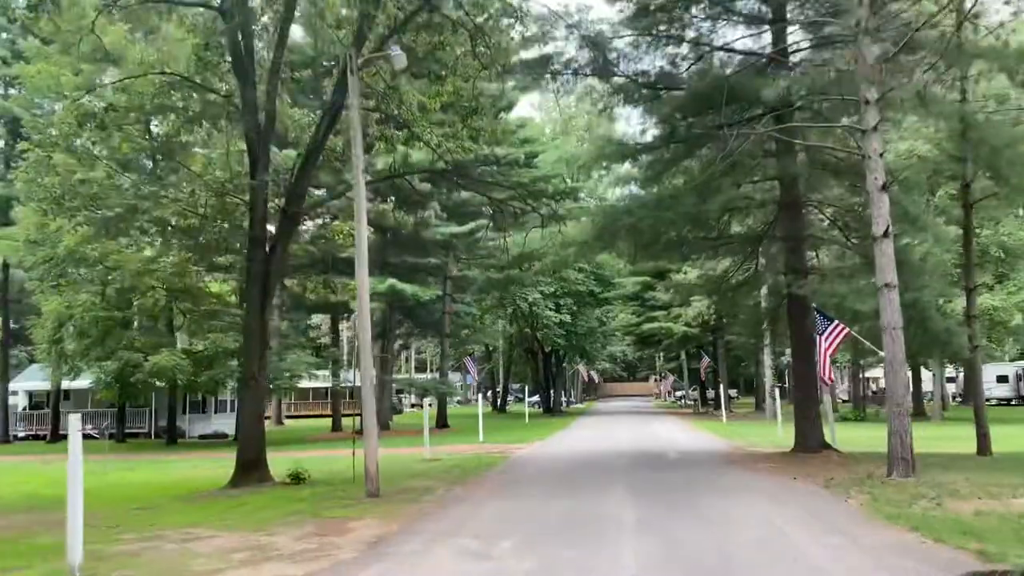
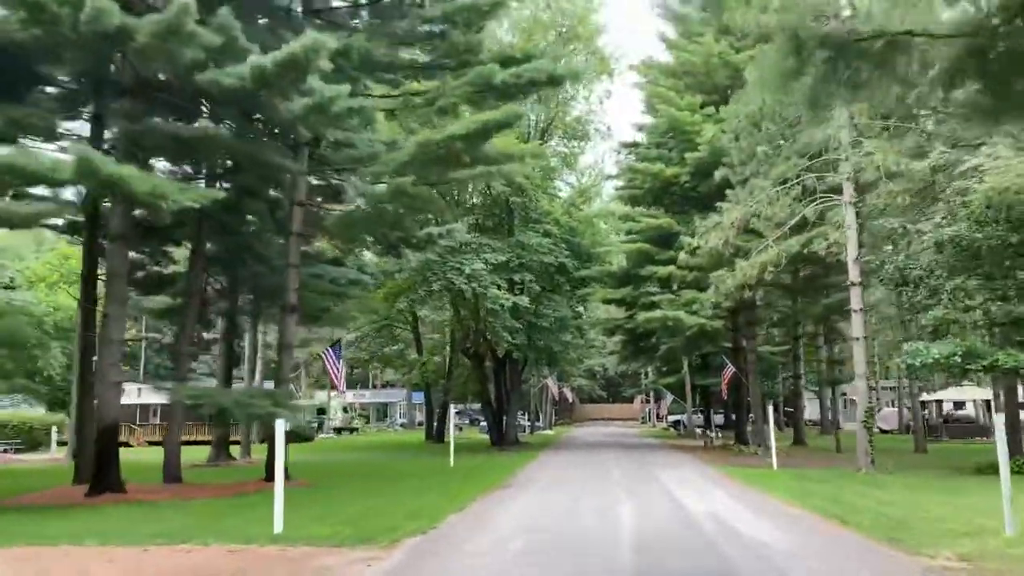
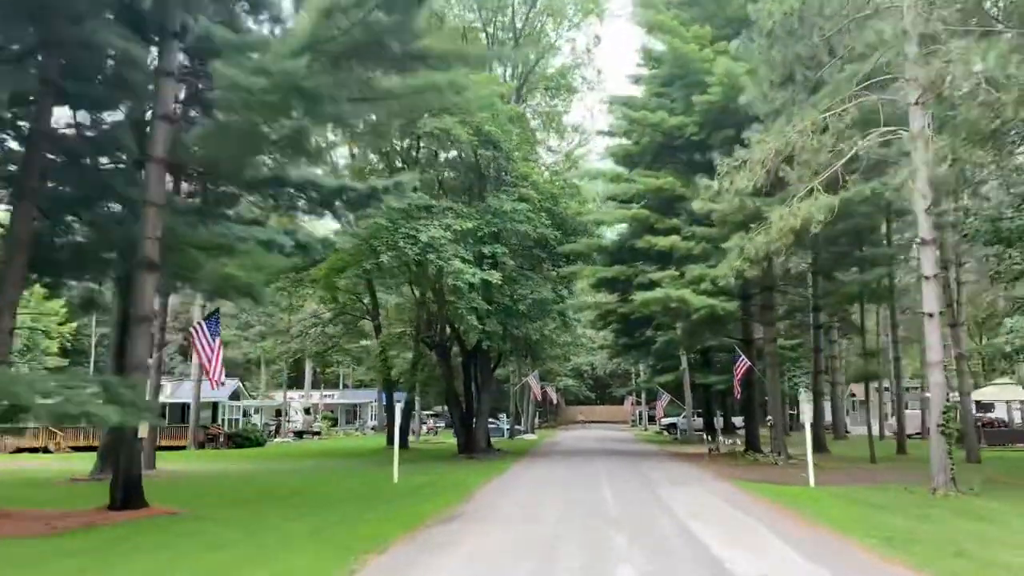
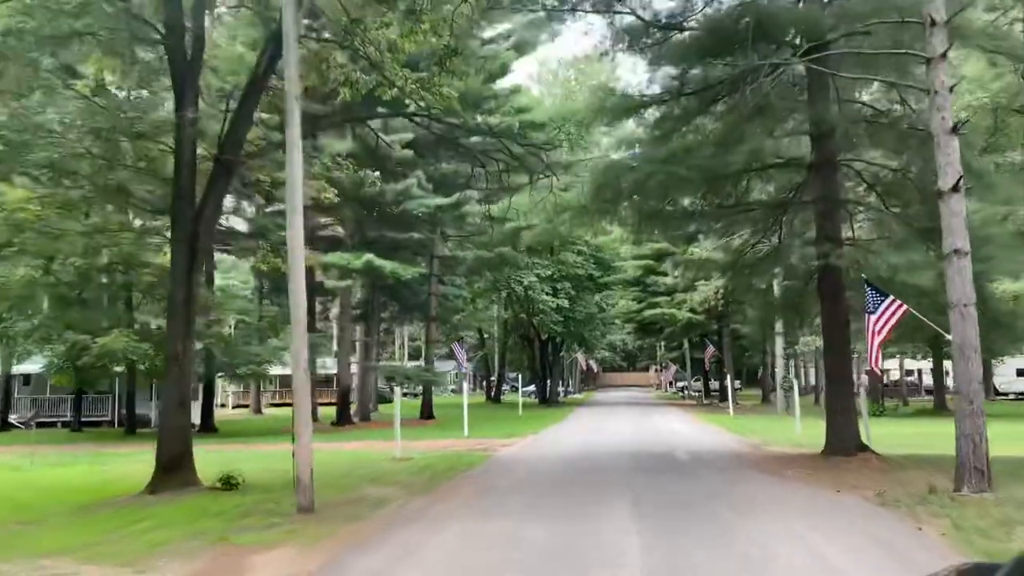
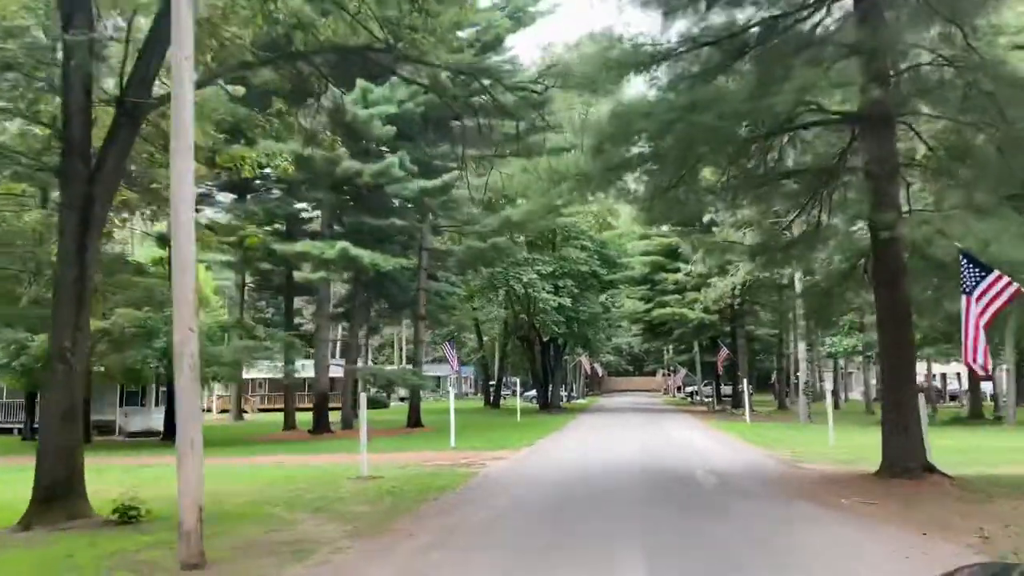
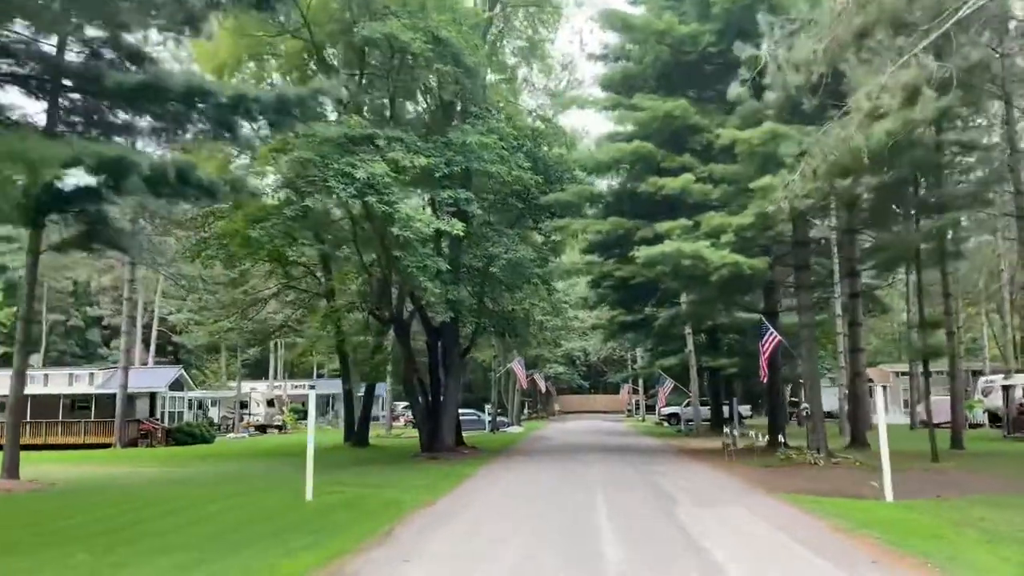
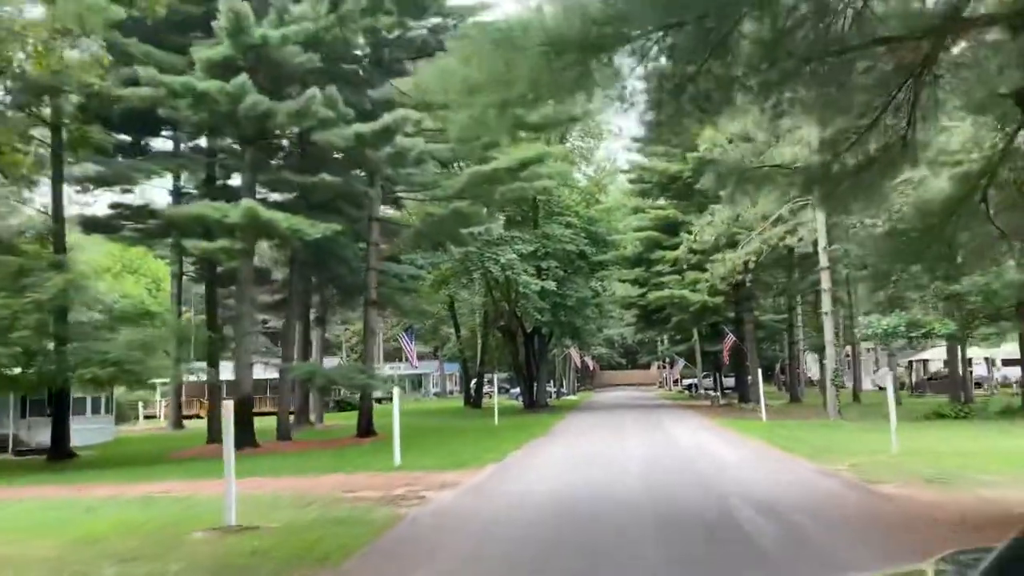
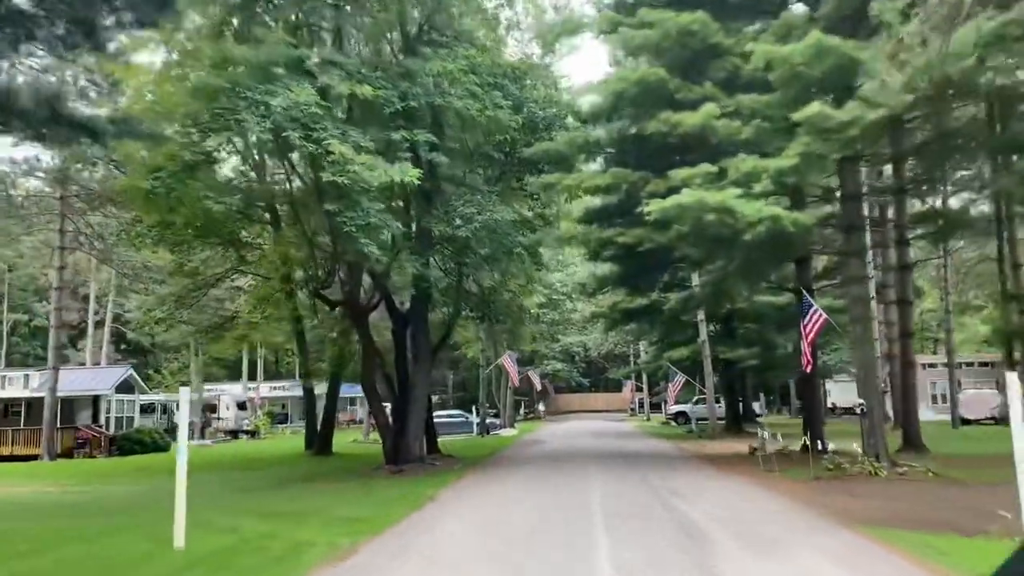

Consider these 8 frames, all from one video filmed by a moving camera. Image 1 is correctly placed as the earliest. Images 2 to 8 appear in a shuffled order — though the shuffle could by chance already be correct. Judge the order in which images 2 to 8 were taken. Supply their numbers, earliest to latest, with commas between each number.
4, 5, 7, 2, 3, 6, 8
